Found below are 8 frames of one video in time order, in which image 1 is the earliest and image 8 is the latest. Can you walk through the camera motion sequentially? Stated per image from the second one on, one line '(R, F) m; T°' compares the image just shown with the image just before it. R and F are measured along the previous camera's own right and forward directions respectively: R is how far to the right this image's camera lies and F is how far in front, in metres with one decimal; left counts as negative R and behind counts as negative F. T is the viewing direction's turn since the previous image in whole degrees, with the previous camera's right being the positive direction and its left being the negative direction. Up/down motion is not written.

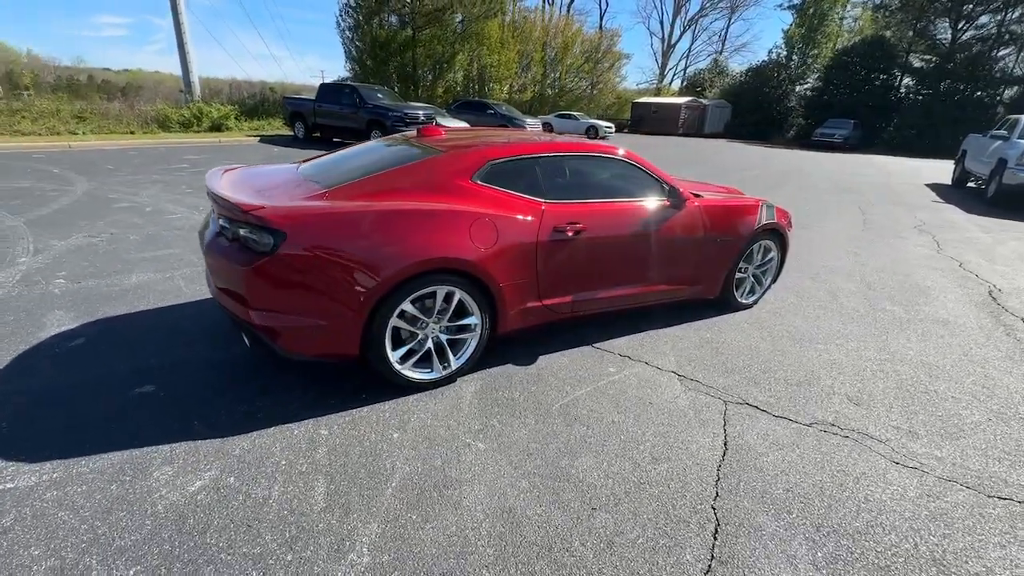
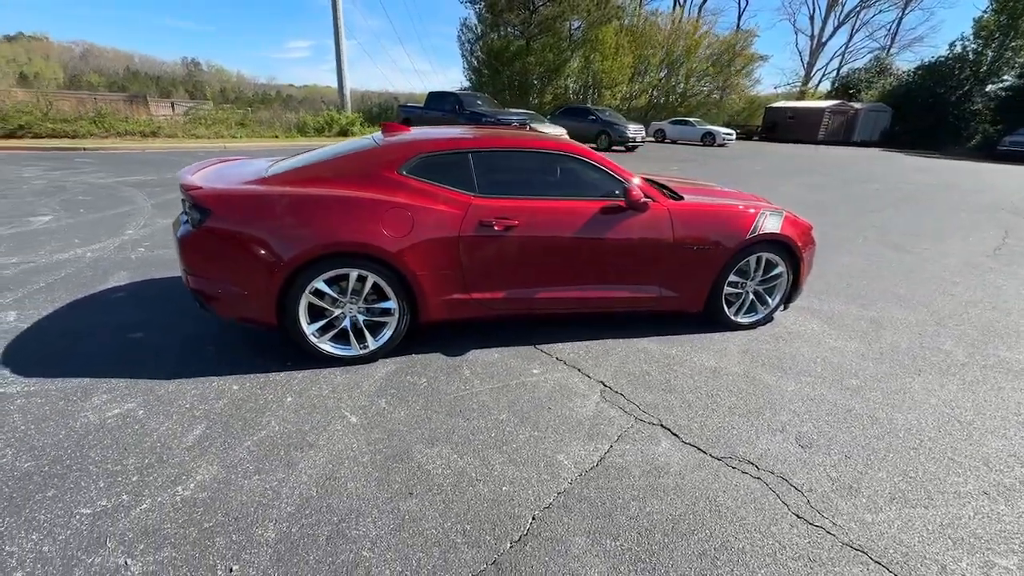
(+1.3, +0.1) m; -14°
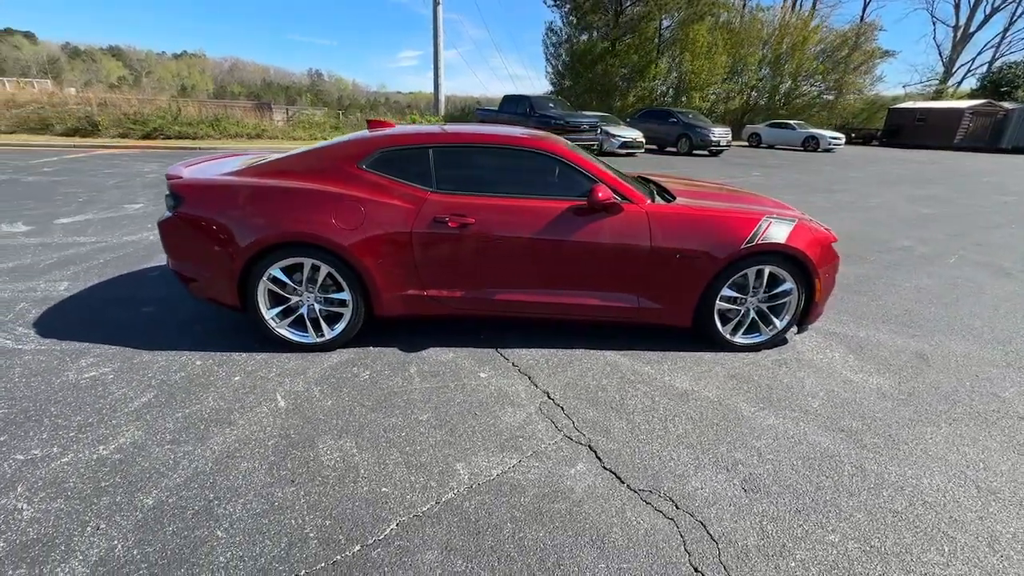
(+0.9, +0.2) m; -10°
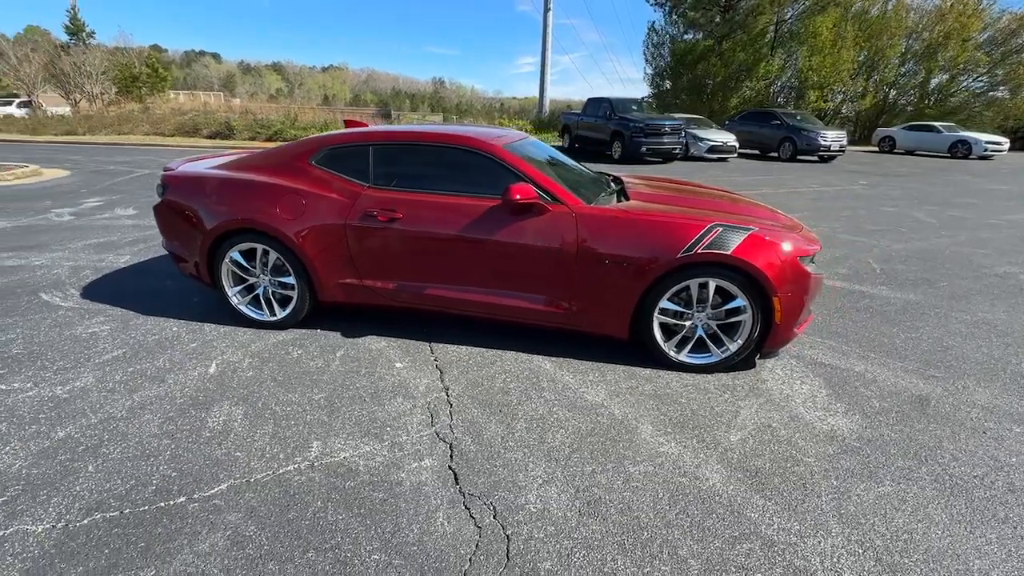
(+1.2, +0.1) m; -12°
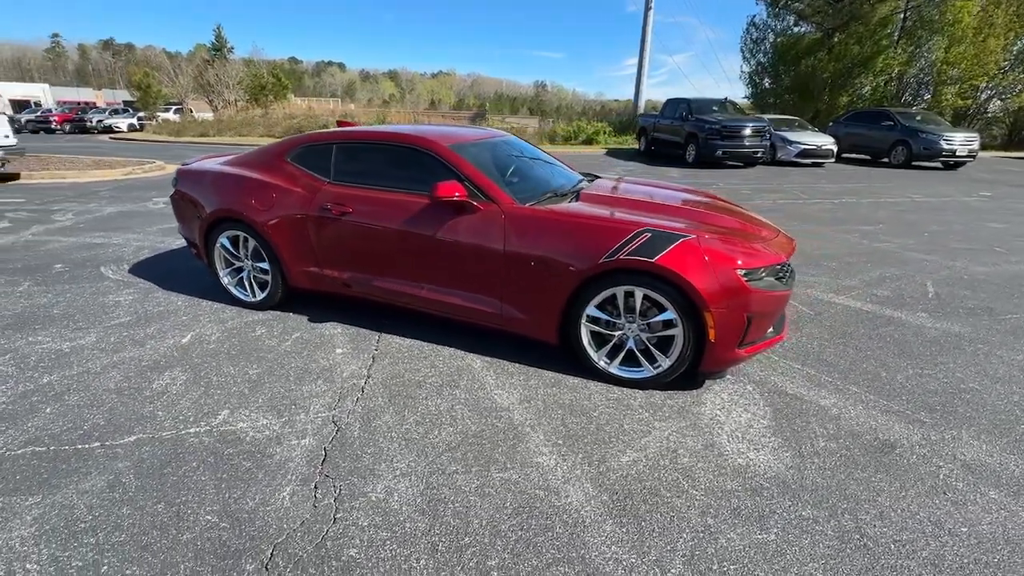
(+1.1, +0.1) m; -11°
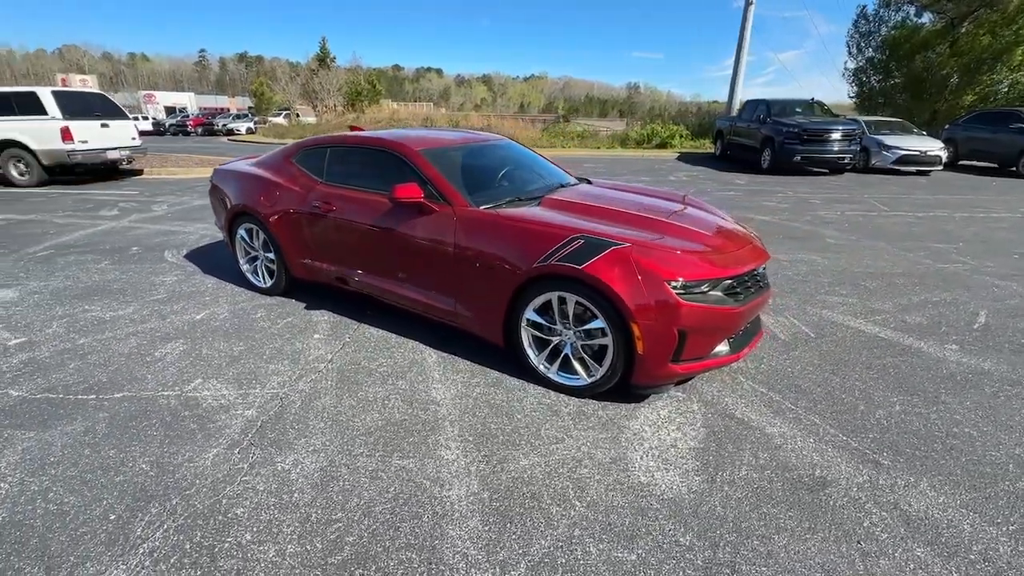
(+0.9, 0.0) m; -10°
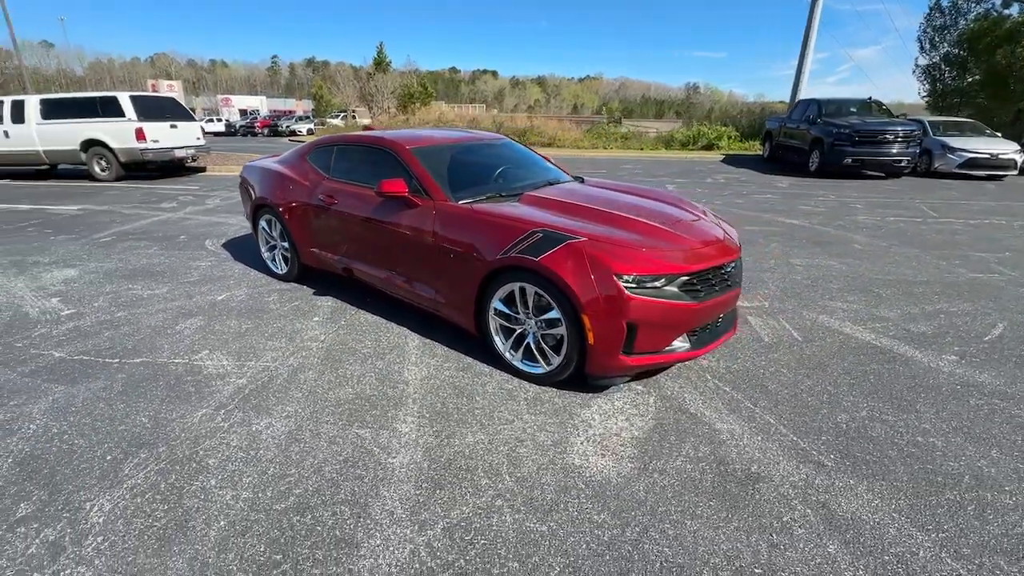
(+0.5, -0.1) m; -6°
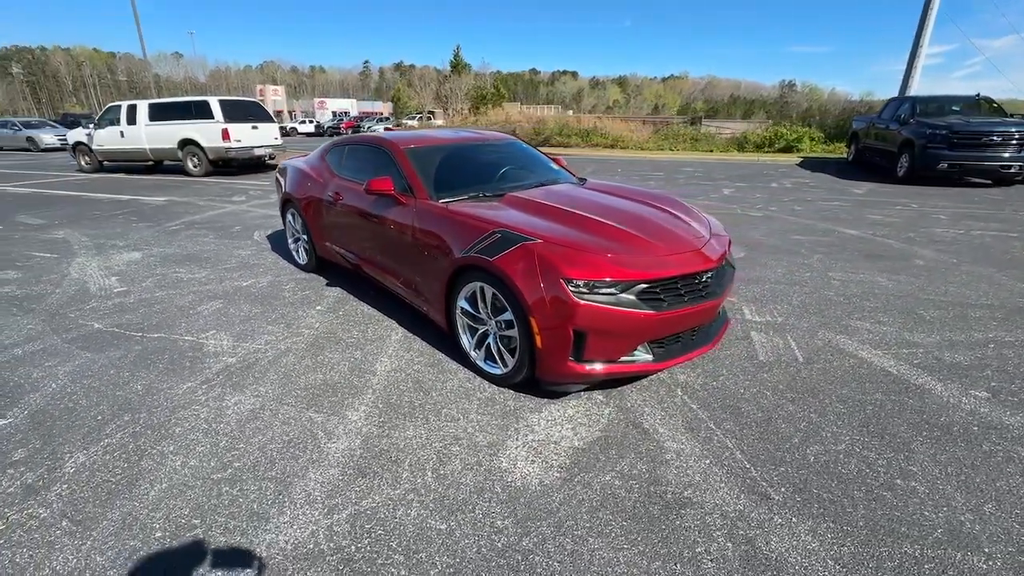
(+0.7, +0.1) m; -9°
